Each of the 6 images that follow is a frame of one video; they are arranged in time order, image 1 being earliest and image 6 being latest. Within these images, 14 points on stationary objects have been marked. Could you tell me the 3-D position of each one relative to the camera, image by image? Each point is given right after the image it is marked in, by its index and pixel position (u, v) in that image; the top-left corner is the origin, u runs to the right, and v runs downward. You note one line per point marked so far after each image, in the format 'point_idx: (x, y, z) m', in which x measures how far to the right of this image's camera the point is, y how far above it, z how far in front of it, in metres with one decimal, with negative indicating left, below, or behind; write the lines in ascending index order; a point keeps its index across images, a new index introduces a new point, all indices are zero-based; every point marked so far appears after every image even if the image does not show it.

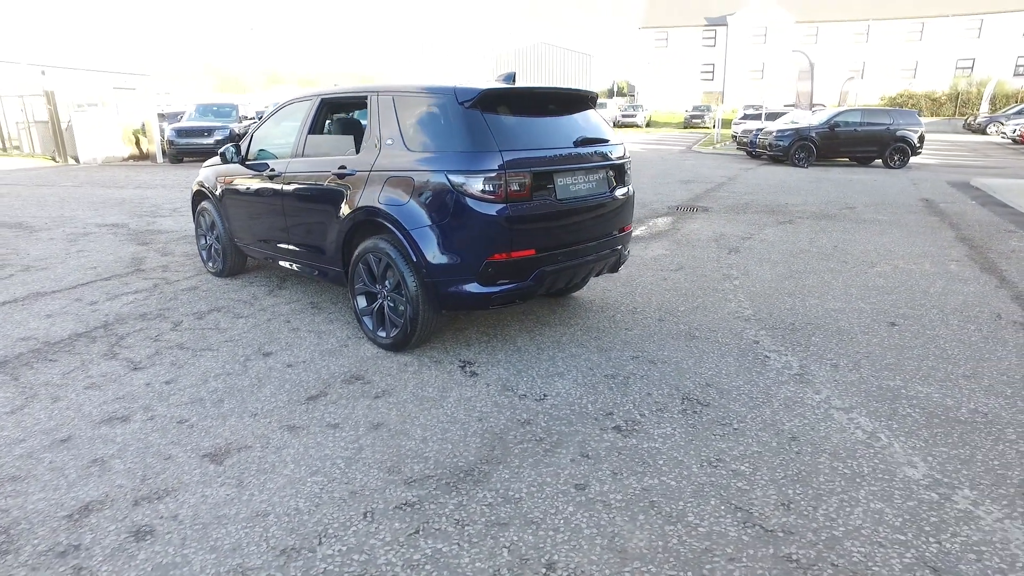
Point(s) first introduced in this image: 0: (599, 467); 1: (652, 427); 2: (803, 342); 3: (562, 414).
0: (+0.4, -0.8, +2.7) m
1: (+0.7, -0.7, +3.0) m
2: (+2.0, -0.4, +4.1) m
3: (+0.3, -0.7, +3.1) m
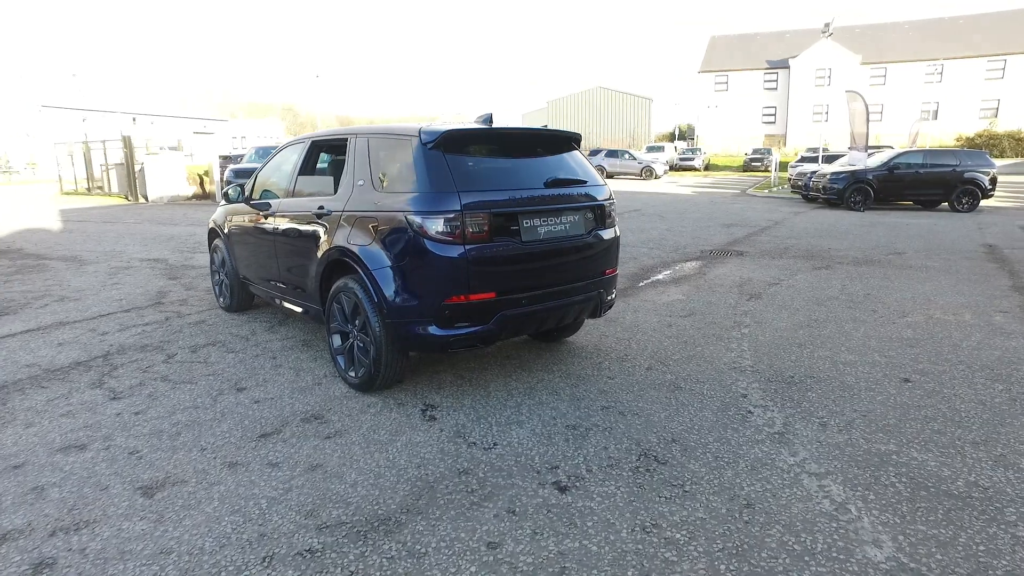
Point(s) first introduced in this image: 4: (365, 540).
0: (0.0, -1.0, +2.5) m
1: (+0.4, -0.9, +2.8) m
2: (+1.8, -0.7, +3.8) m
3: (0.0, -0.9, +3.0) m
4: (-0.6, -1.0, +2.4) m
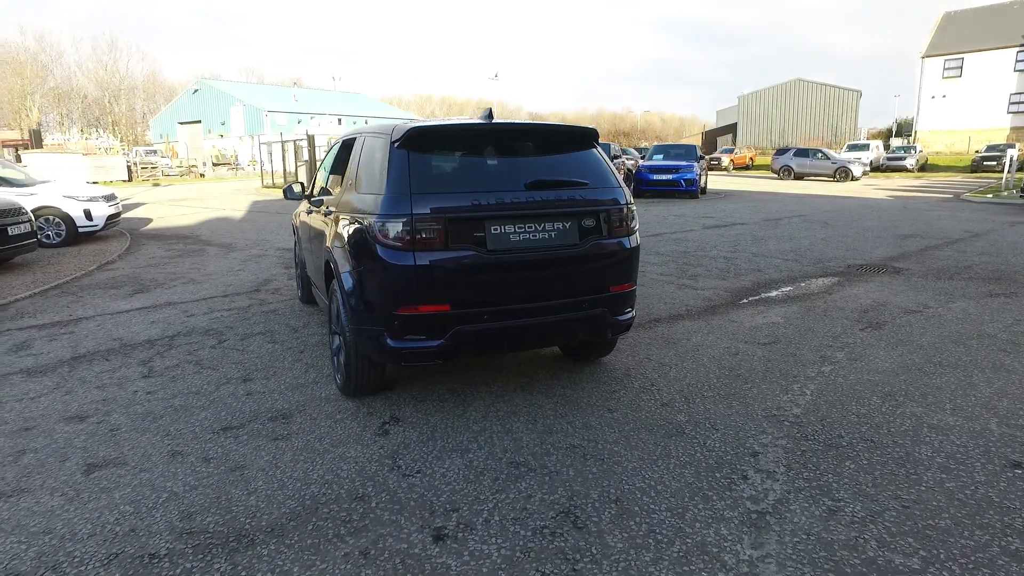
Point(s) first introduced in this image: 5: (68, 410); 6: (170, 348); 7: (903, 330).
0: (-0.6, -1.0, +2.2) m
1: (-0.1, -1.0, +2.4) m
2: (+1.5, -0.9, +2.9) m
3: (-0.5, -0.9, +2.7) m
4: (-1.2, -1.0, +2.3) m
5: (-2.7, -0.8, +3.7) m
6: (-2.8, -0.5, +4.8) m
7: (+3.4, -0.4, +5.2) m
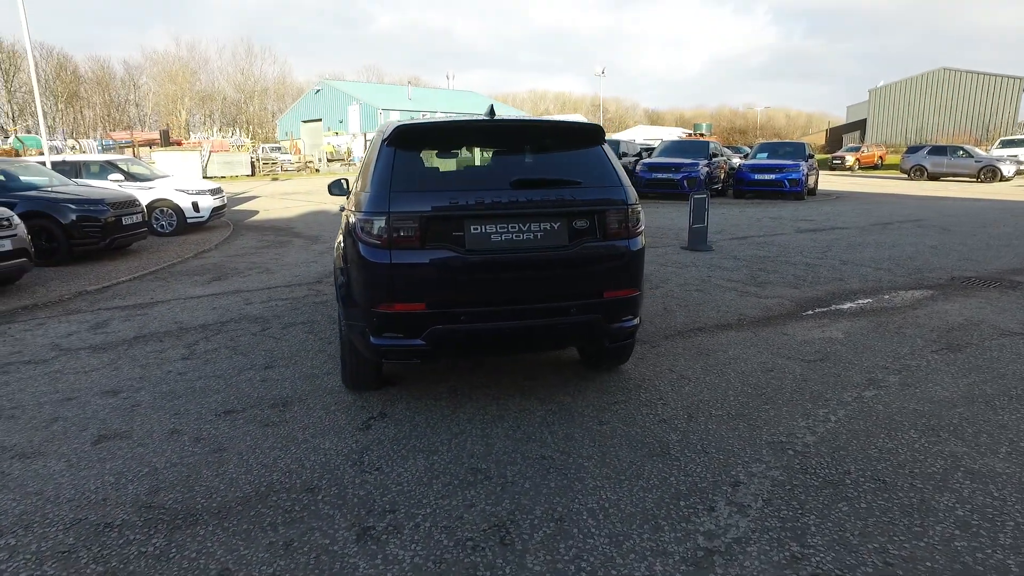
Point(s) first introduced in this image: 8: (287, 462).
0: (-0.9, -1.0, +2.3) m
1: (-0.5, -1.0, +2.4) m
2: (+1.3, -0.9, +2.6) m
3: (-0.7, -0.9, +2.7) m
4: (-1.5, -1.0, +2.5) m
5: (-2.8, -0.7, +4.1) m
6: (-2.6, -0.4, +5.2) m
7: (+3.6, -0.5, +4.5) m
8: (-1.1, -0.9, +3.0) m
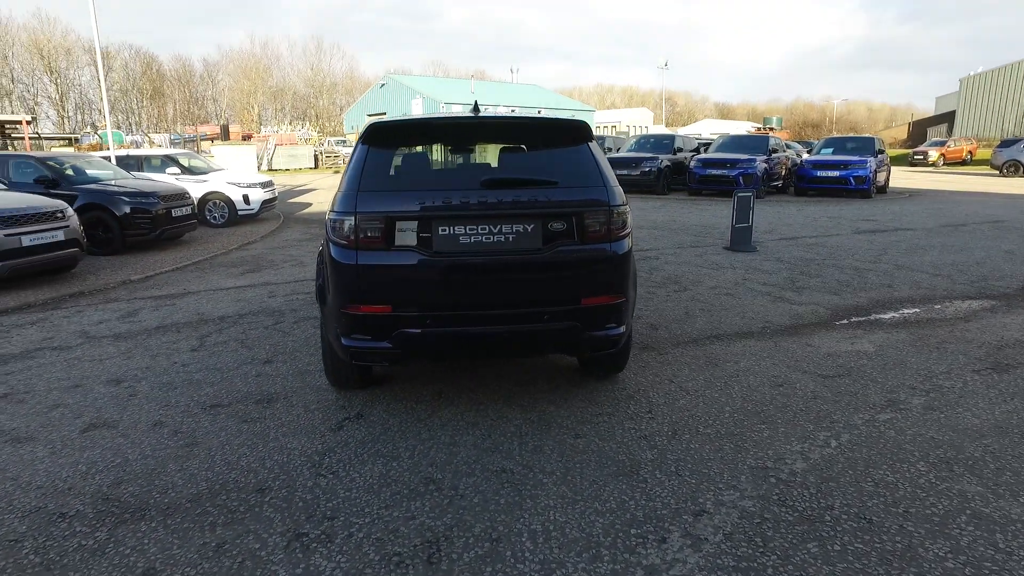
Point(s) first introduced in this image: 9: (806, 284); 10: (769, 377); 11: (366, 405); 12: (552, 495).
0: (-1.2, -1.0, +2.3) m
1: (-0.7, -1.0, +2.3) m
2: (+1.1, -1.0, +2.4) m
3: (-1.0, -0.9, +2.7) m
4: (-1.7, -1.0, +2.5) m
5: (-2.8, -0.6, +4.3) m
6: (-2.5, -0.3, +5.4) m
7: (+3.5, -0.6, +4.0) m
8: (-1.3, -0.9, +3.1) m
9: (+3.4, 0.0, +6.8) m
10: (+1.8, -0.6, +4.1) m
11: (-0.9, -0.7, +3.7) m
12: (+0.2, -0.9, +2.7) m
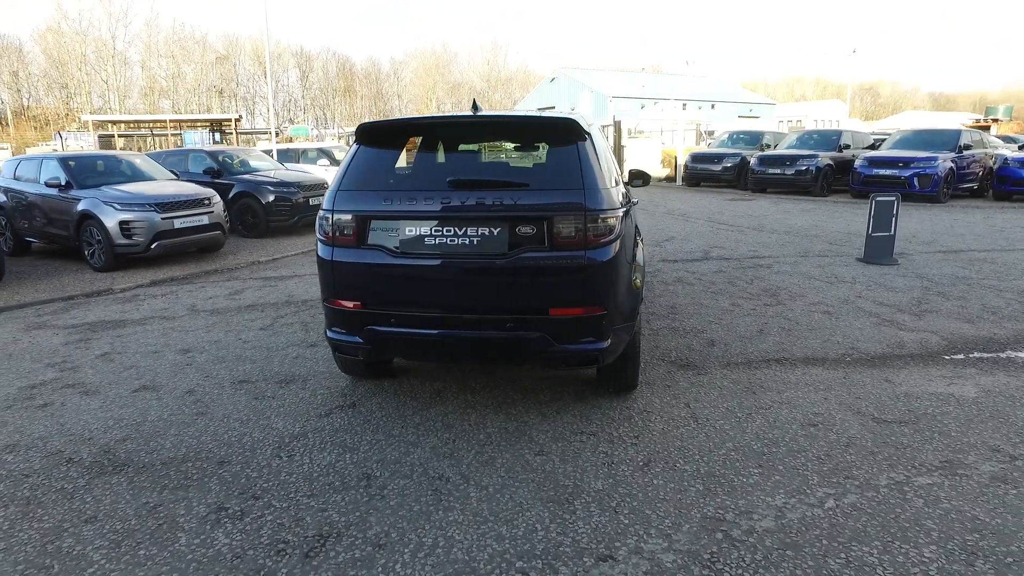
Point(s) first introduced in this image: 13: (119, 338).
0: (-1.6, -1.0, +2.5) m
1: (-1.2, -1.0, +2.5) m
2: (+0.5, -1.1, +2.0) m
3: (-1.3, -0.9, +2.9) m
4: (-2.1, -0.9, +3.0) m
5: (-2.6, -0.4, +4.9) m
6: (-2.0, -0.2, +5.9) m
7: (+3.4, -0.8, +3.0) m
8: (-1.5, -0.8, +3.3) m
9: (+4.0, -0.2, +5.7) m
10: (+1.8, -0.8, +3.5) m
11: (-0.9, -0.7, +3.9) m
12: (-0.2, -1.0, +2.6) m
13: (-3.3, -0.4, +5.1) m
